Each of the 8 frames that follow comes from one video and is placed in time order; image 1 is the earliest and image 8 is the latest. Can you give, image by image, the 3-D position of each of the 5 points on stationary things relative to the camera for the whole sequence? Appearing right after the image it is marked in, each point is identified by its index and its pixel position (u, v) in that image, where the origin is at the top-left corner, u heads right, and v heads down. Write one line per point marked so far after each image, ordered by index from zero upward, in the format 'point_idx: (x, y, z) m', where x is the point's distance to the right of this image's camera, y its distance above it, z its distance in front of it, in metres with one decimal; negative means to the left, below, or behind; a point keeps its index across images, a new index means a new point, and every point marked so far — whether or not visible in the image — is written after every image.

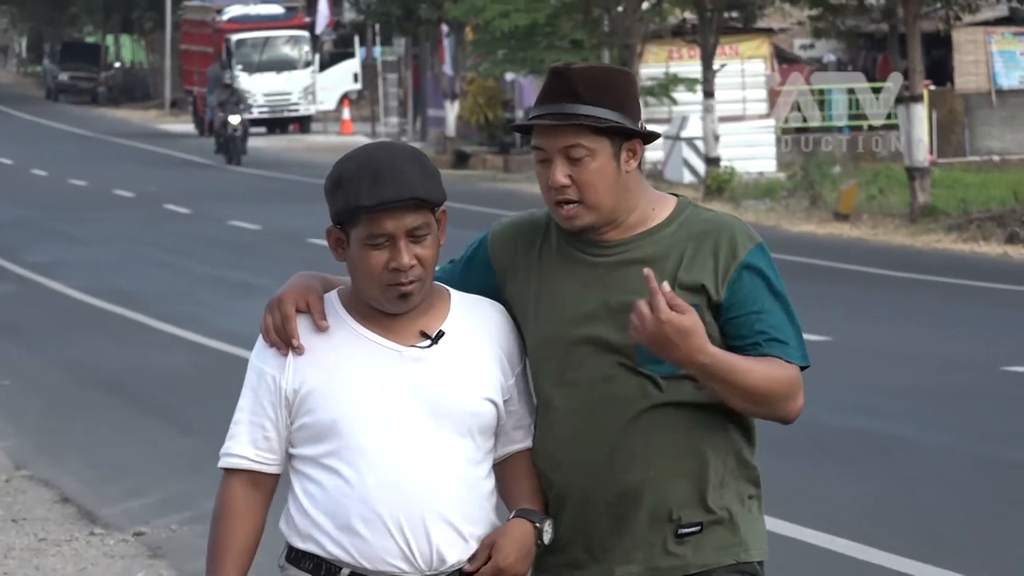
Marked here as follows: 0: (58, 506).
0: (-2.0, -0.9, +7.5) m
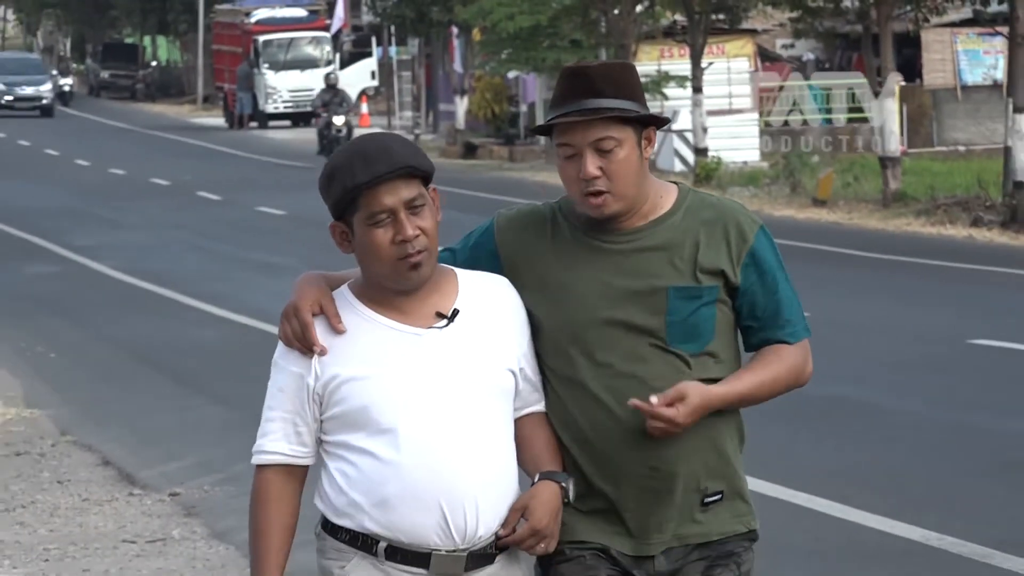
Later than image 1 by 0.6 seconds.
0: (-2.0, -0.9, +8.1) m
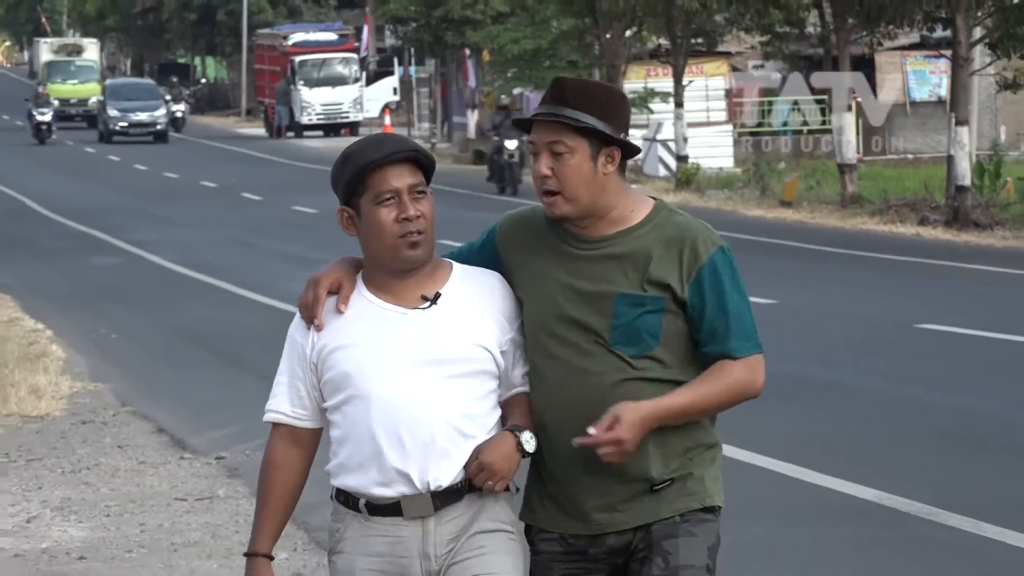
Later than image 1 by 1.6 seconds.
0: (-1.9, -0.8, +9.1) m
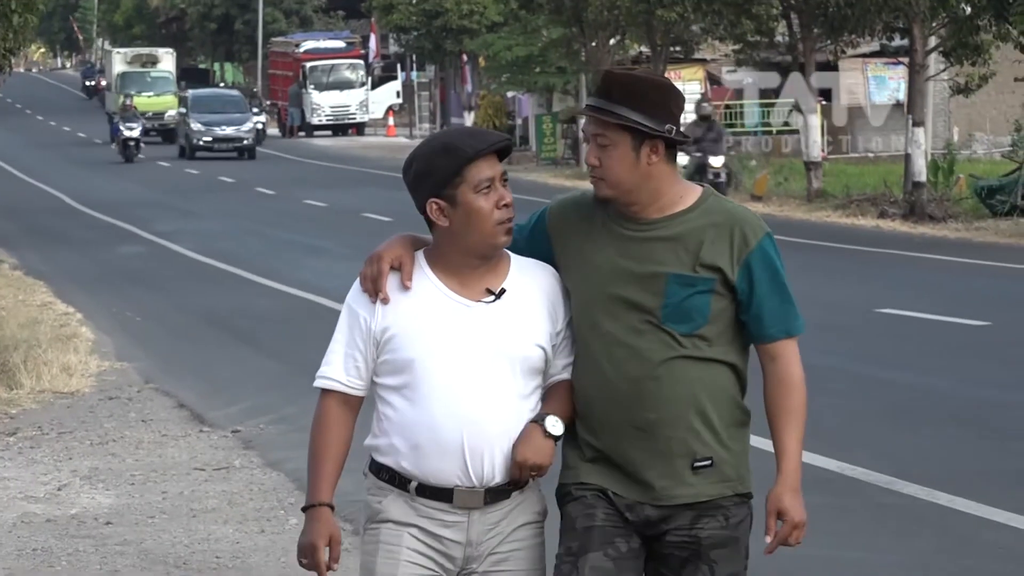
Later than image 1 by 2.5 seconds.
0: (-2.0, -0.7, +9.8) m
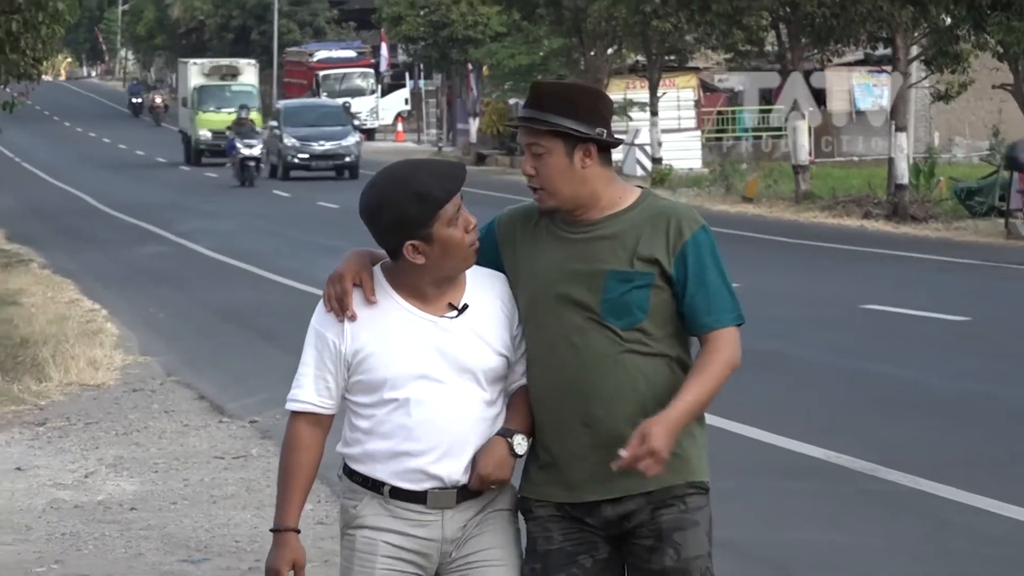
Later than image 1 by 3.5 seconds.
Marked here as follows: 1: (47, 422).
0: (-2.0, -0.7, +10.3) m
1: (-2.8, -0.8, +9.8) m
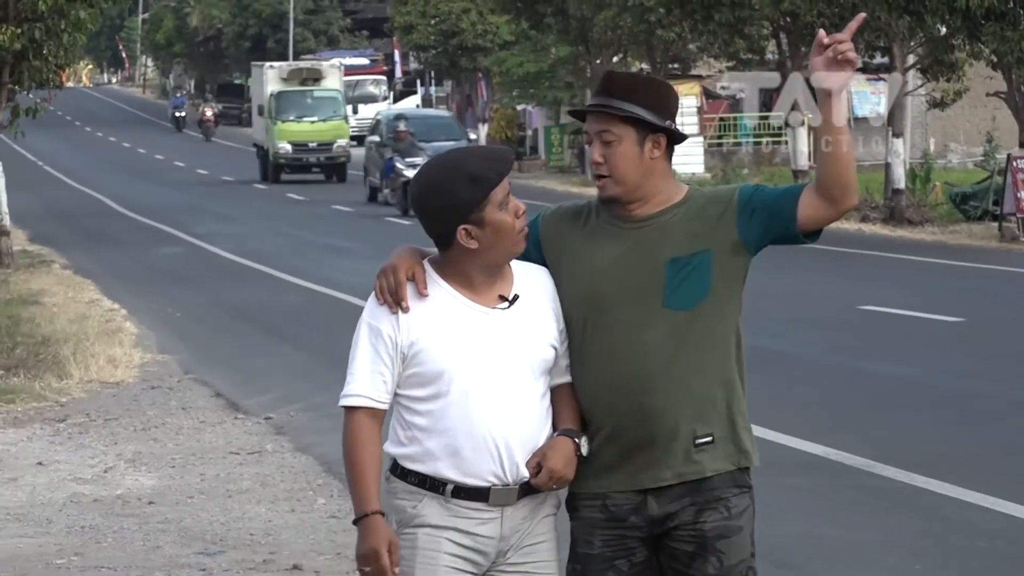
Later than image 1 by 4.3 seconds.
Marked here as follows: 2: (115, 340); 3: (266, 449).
0: (-1.9, -0.7, +10.6) m
1: (-2.7, -0.8, +10.1) m
2: (-2.9, -0.4, +11.9) m
3: (-1.4, -0.9, +9.6) m
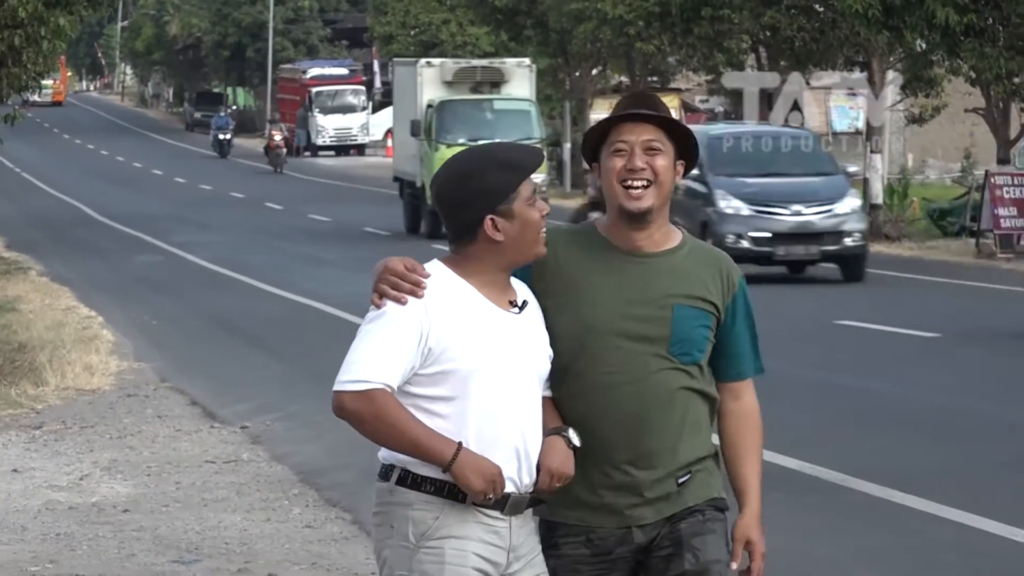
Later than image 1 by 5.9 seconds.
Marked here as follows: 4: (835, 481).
0: (-2.1, -0.8, +10.6) m
1: (-2.9, -0.8, +10.1) m
2: (-3.0, -0.4, +11.9) m
3: (-1.6, -1.0, +9.6) m
4: (+1.8, -1.1, +9.2) m
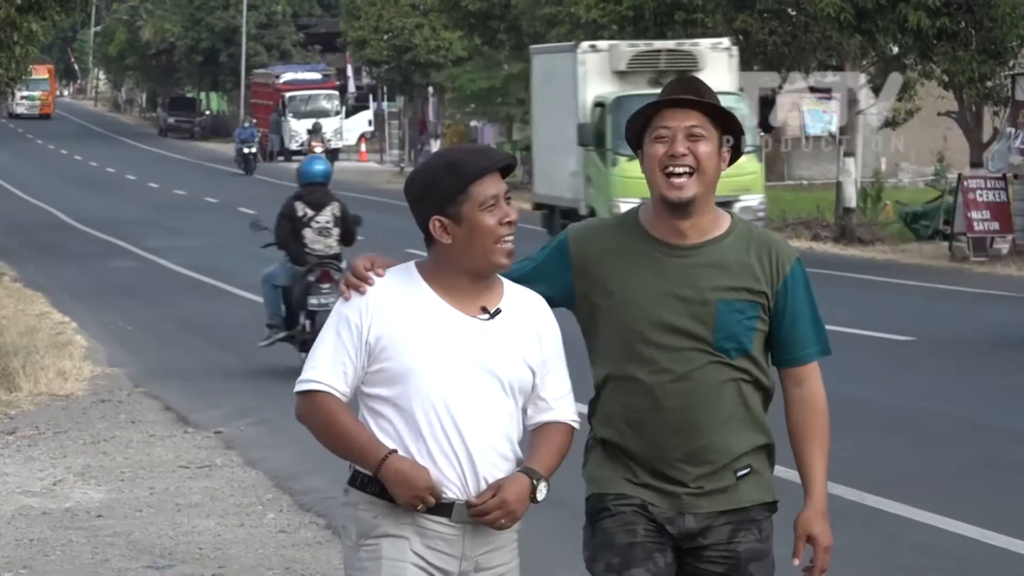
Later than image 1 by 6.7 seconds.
0: (-2.2, -0.8, +10.6) m
1: (-3.0, -0.9, +10.1) m
2: (-3.2, -0.5, +11.9) m
3: (-1.7, -1.0, +9.6) m
4: (+1.6, -1.1, +9.2) m
